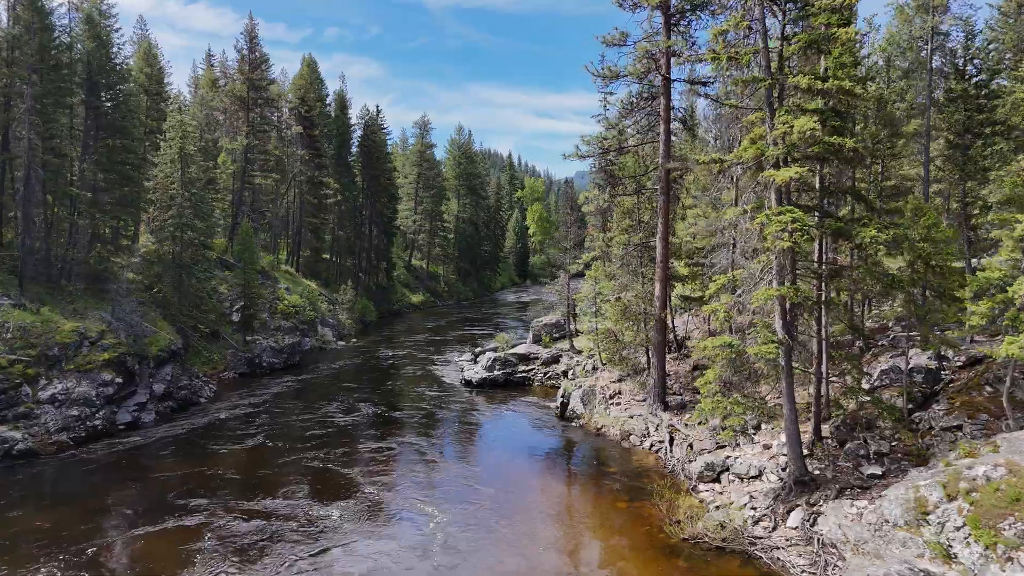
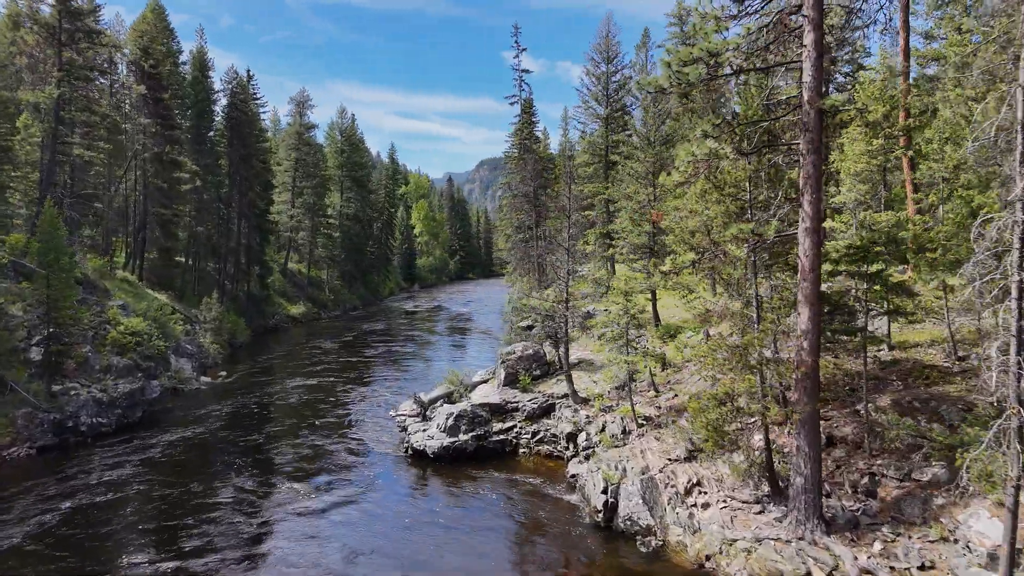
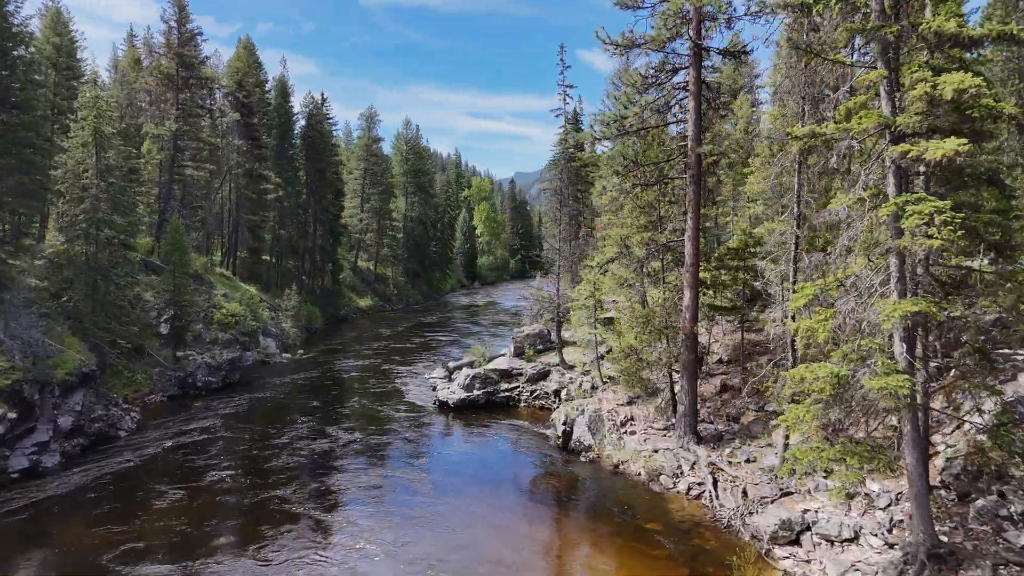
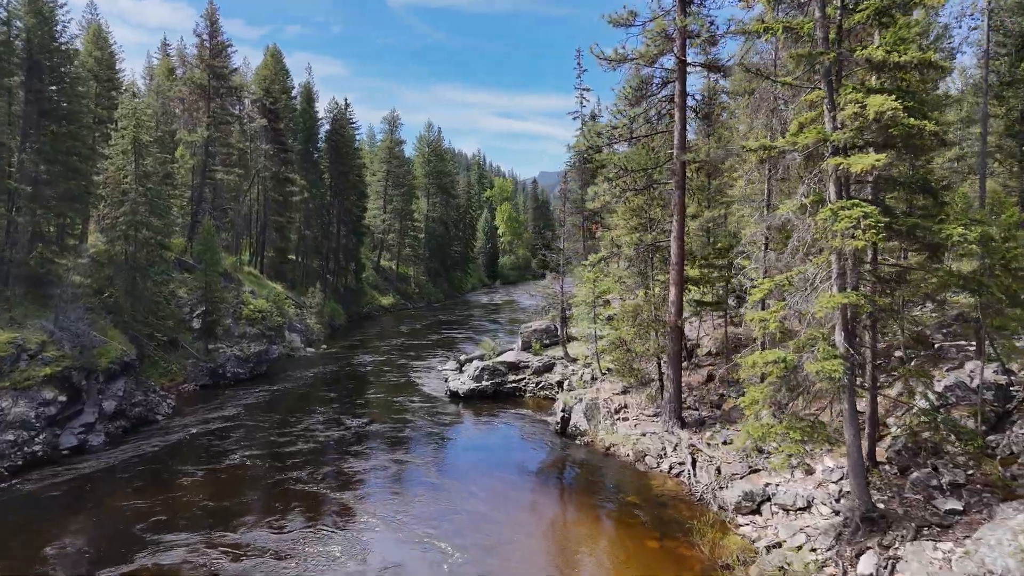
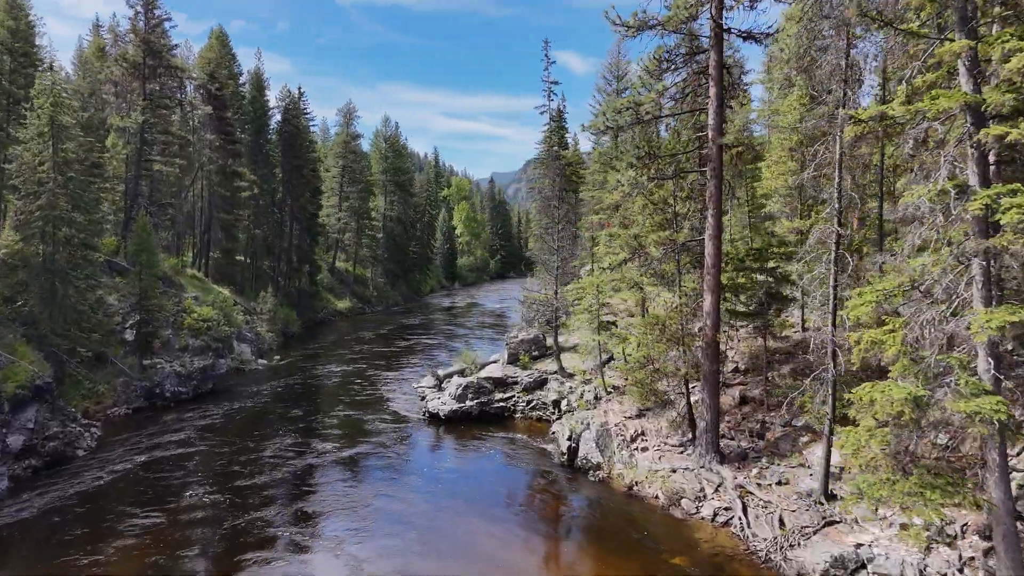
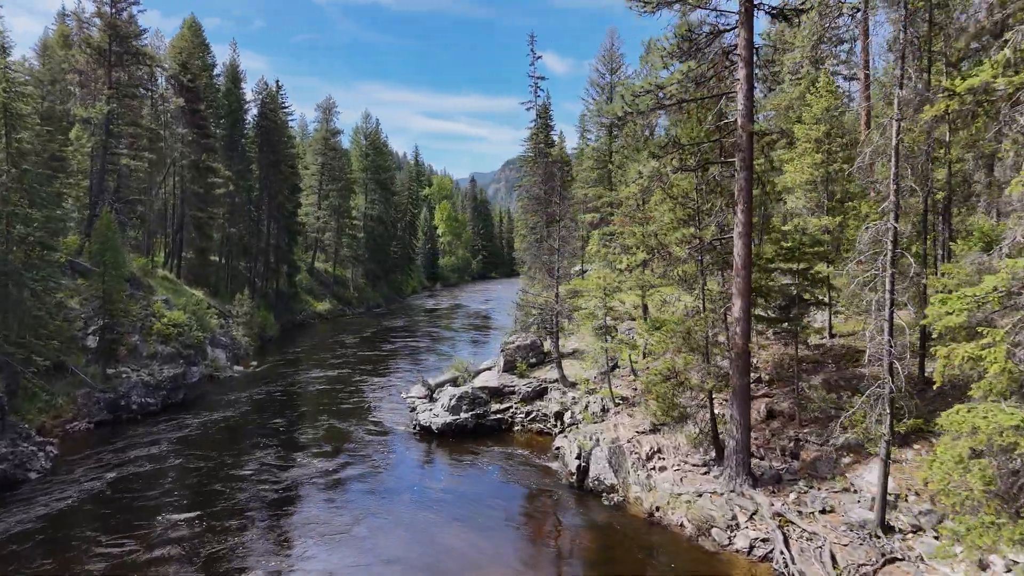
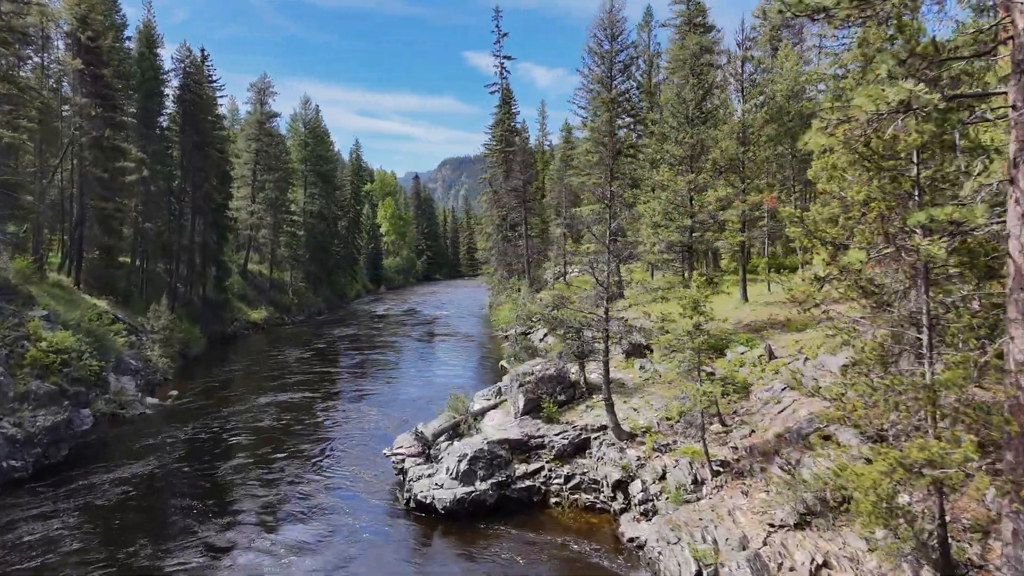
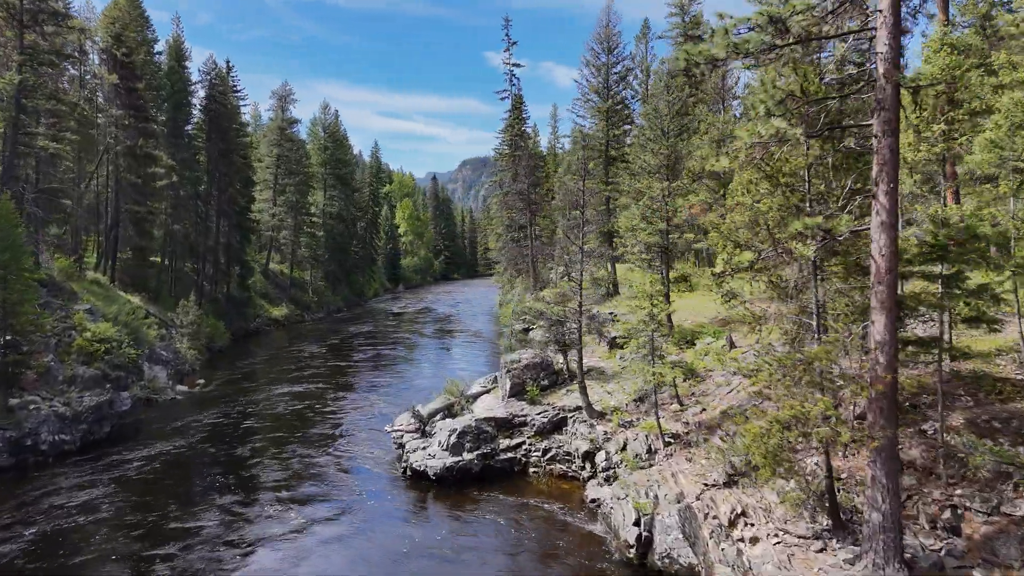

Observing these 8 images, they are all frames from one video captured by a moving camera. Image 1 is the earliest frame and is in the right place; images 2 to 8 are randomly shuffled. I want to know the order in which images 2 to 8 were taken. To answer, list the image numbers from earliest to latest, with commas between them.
4, 3, 5, 6, 2, 8, 7
